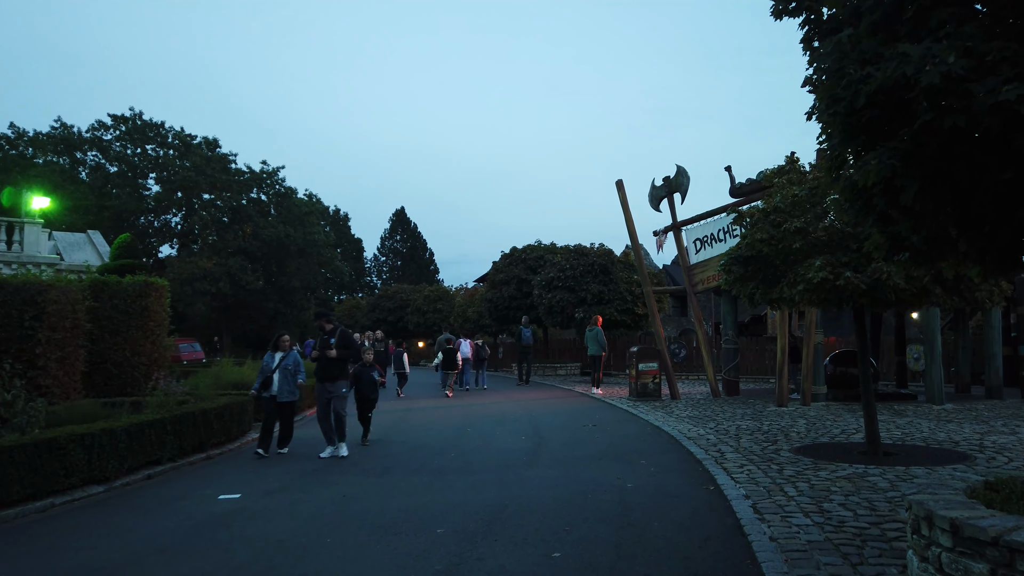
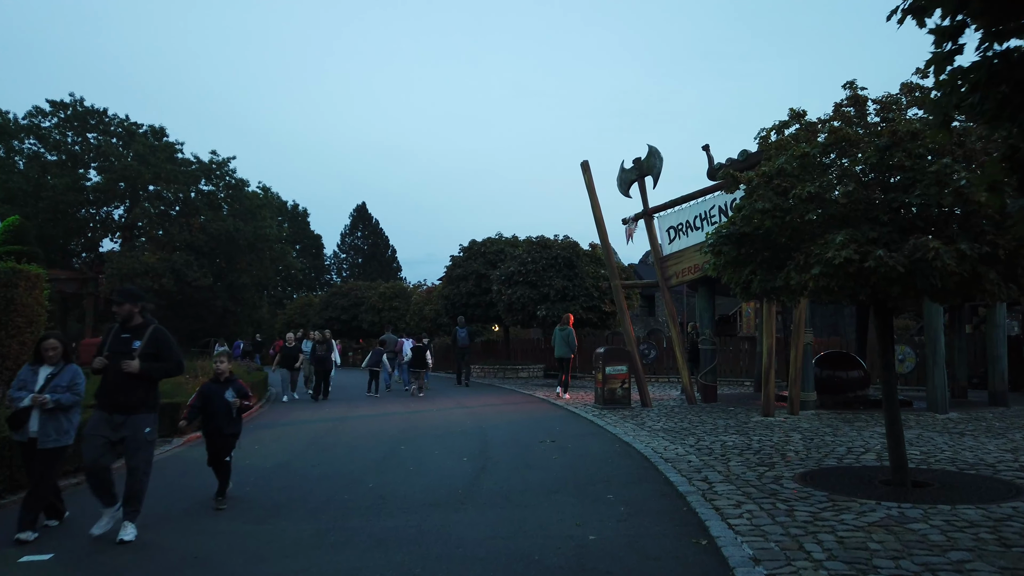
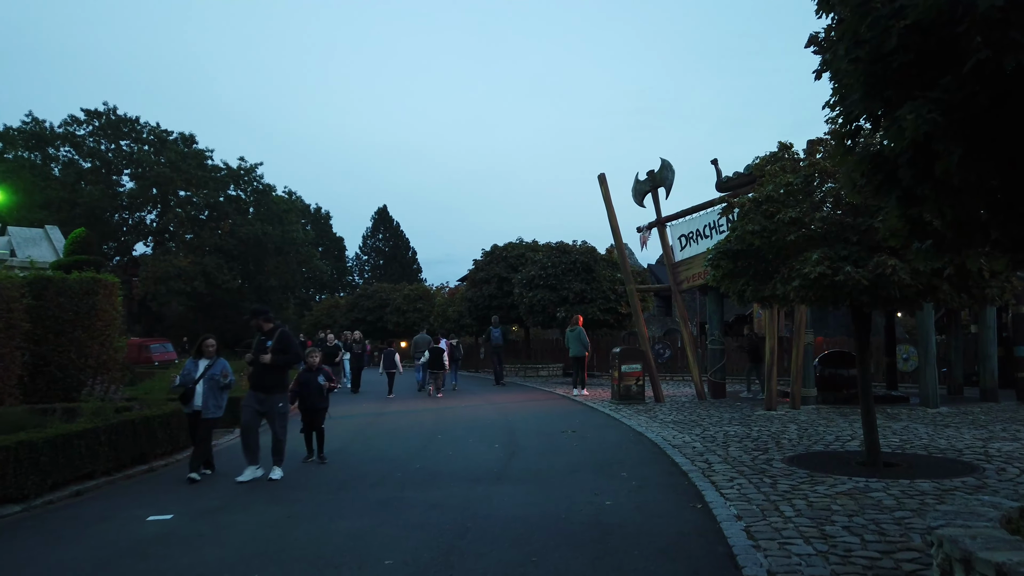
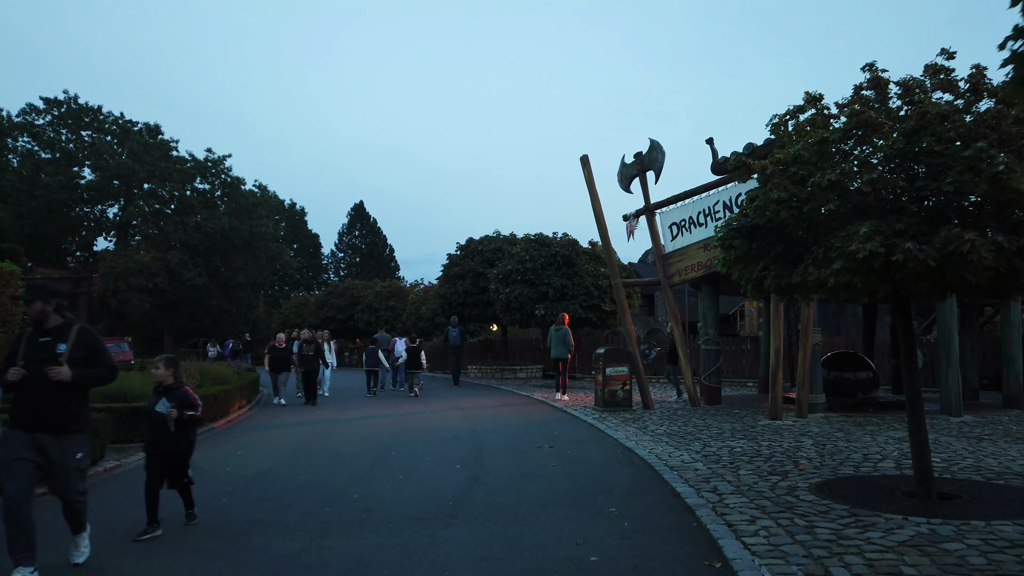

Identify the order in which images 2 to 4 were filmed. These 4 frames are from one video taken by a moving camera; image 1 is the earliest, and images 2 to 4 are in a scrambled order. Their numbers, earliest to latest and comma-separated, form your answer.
3, 2, 4
